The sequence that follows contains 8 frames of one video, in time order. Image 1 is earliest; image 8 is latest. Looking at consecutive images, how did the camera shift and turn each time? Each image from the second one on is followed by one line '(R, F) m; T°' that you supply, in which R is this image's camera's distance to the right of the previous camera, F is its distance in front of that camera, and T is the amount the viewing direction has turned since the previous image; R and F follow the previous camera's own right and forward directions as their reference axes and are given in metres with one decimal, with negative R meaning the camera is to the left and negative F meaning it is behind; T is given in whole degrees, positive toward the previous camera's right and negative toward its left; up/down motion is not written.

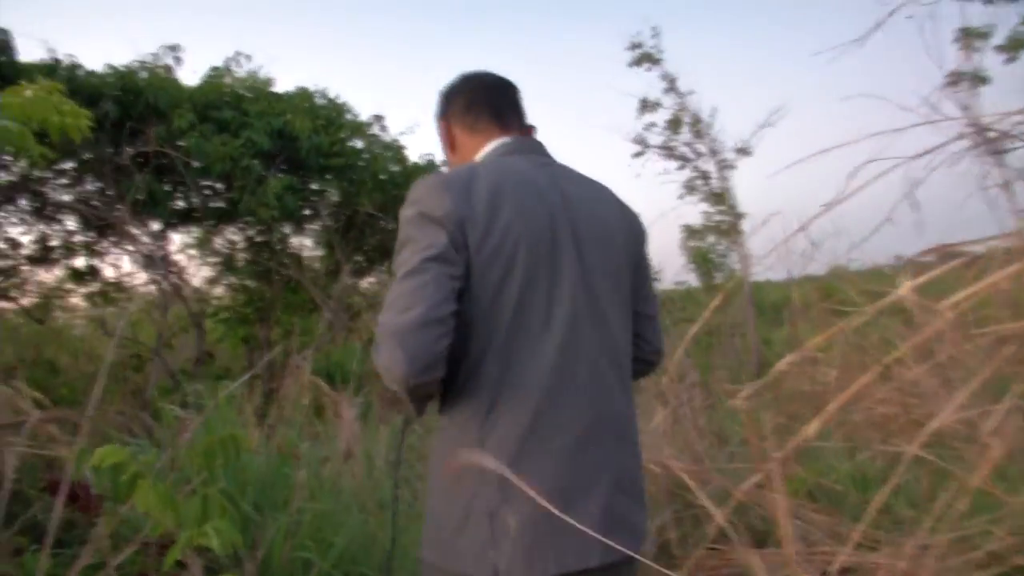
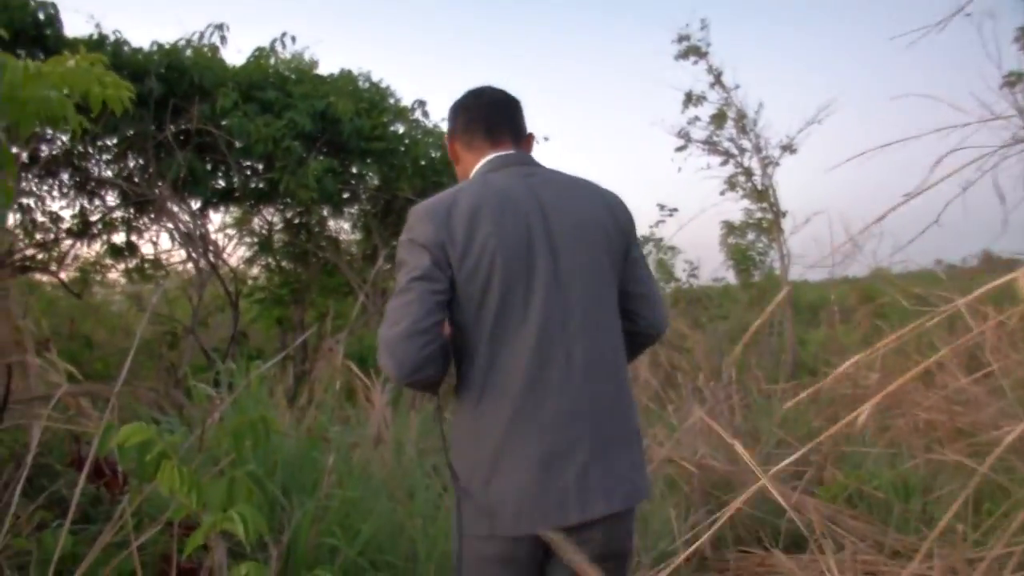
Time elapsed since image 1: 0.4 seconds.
(0.0, 0.0) m; -2°
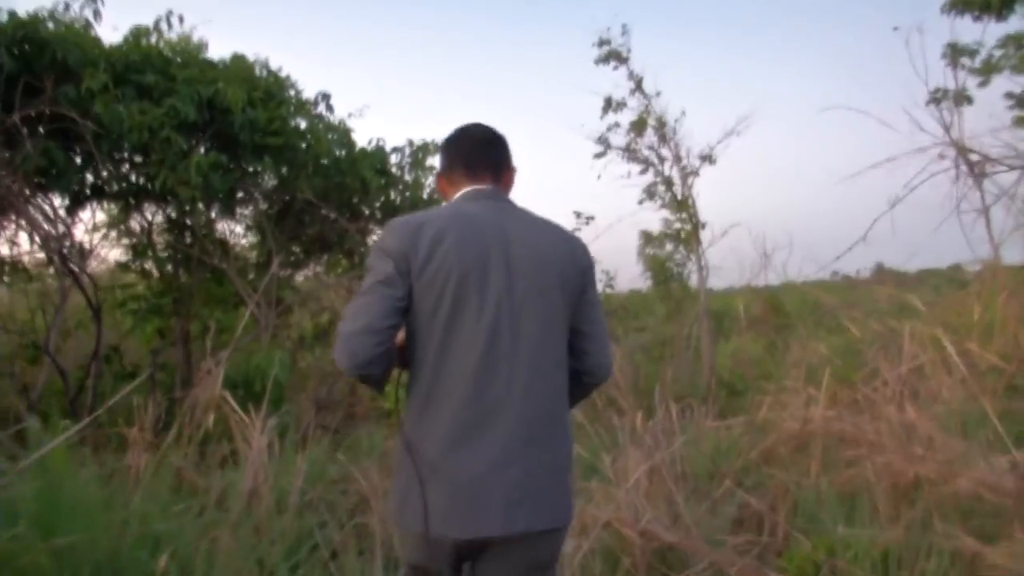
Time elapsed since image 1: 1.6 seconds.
(0.0, +0.5) m; +6°
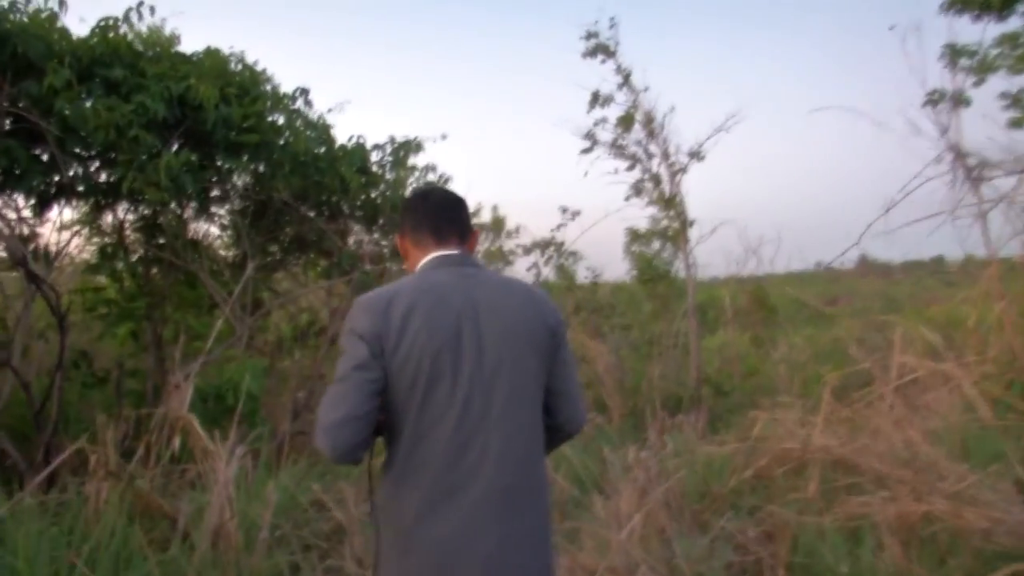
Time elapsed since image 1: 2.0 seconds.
(0.0, +0.2) m; +1°
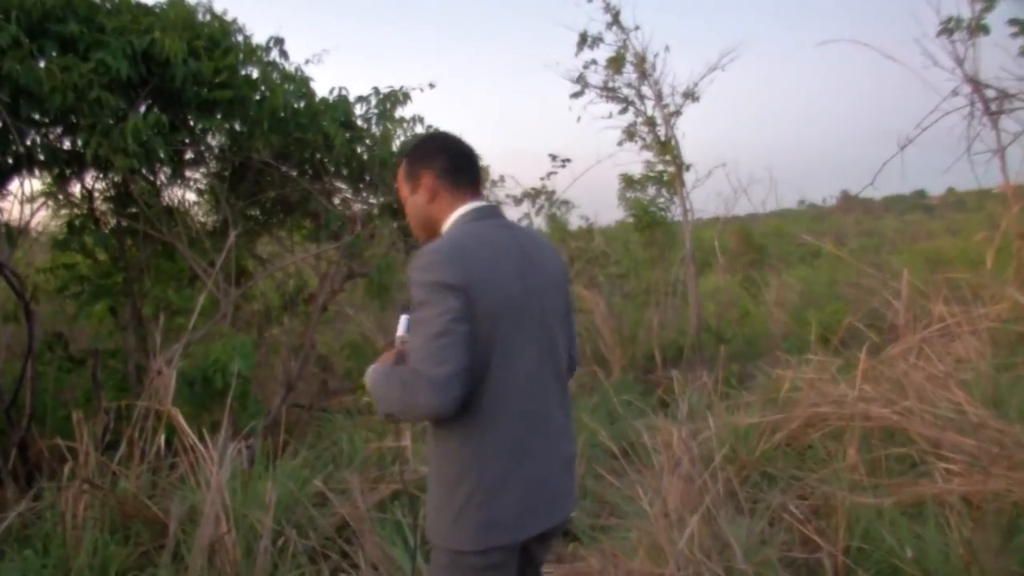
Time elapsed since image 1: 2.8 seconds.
(-0.1, +0.3) m; +1°
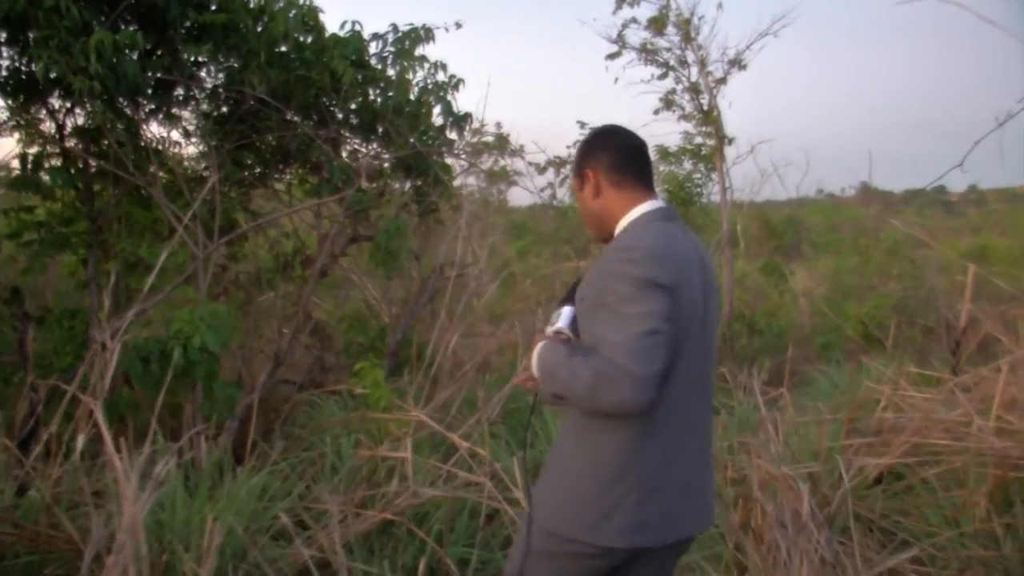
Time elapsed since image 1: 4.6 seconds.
(-0.1, +0.7) m; -1°
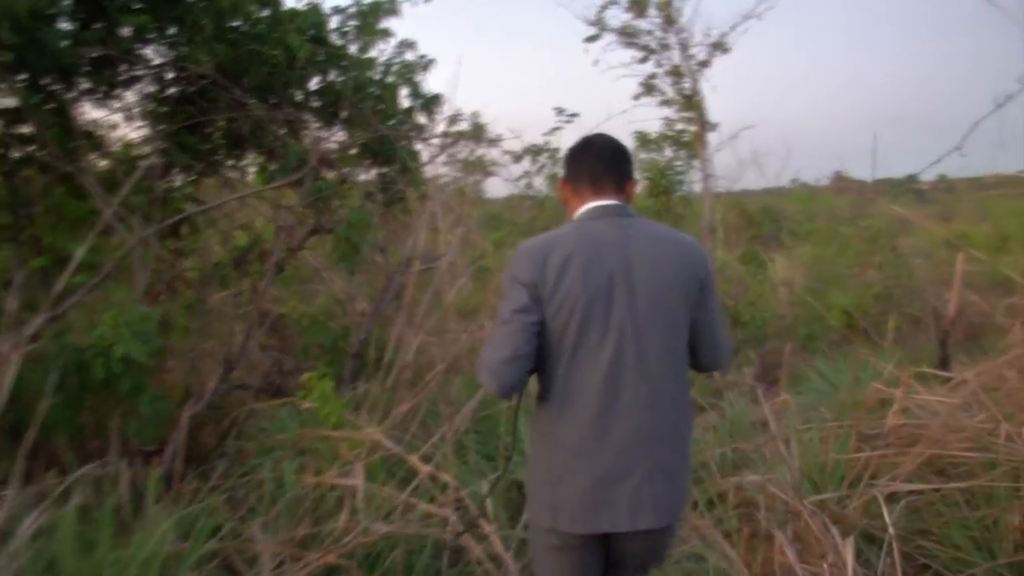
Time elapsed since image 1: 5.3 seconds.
(0.0, +0.4) m; +1°
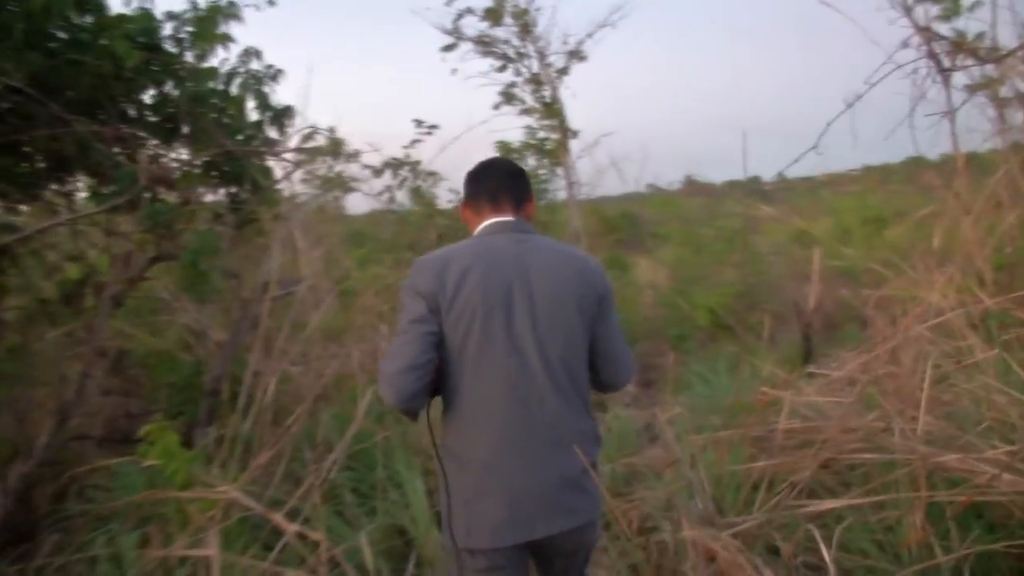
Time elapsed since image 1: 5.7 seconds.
(0.0, +0.2) m; +9°
